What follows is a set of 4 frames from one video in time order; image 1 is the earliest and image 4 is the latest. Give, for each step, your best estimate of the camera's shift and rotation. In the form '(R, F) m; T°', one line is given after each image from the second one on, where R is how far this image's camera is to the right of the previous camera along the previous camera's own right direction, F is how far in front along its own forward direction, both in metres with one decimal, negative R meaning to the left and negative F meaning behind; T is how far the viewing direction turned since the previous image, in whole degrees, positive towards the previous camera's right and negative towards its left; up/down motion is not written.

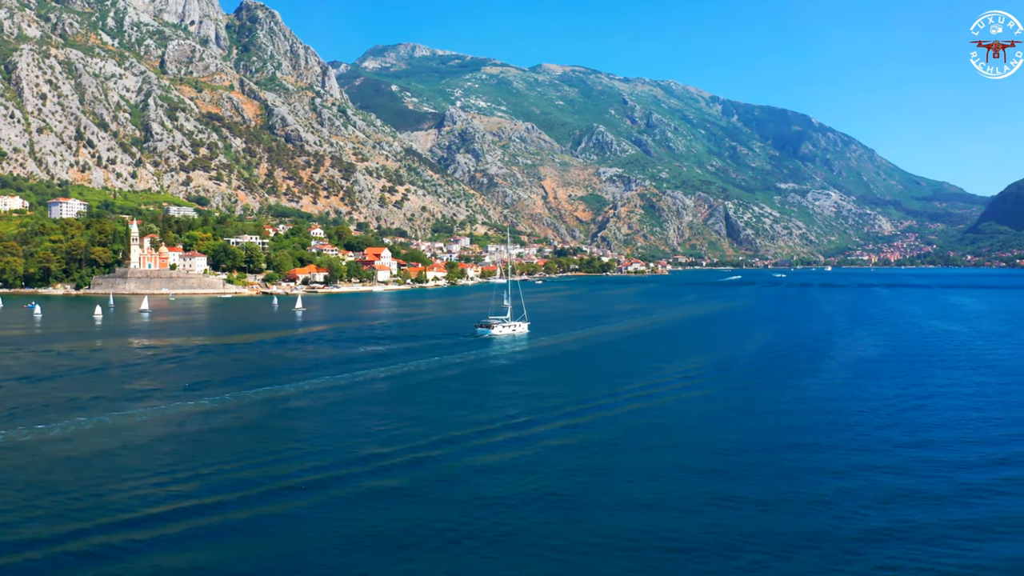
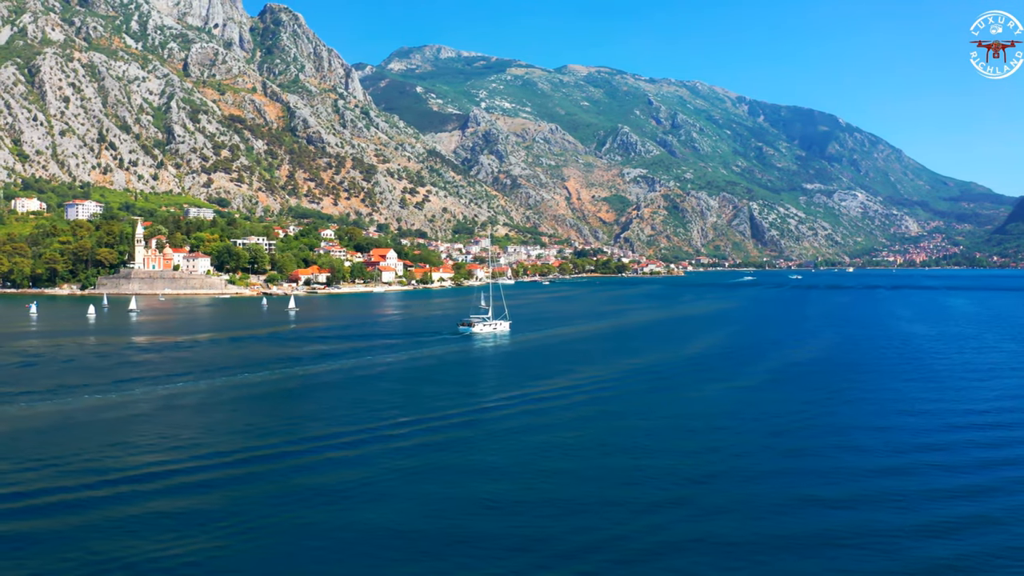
(+4.0, -1.1) m; -1°
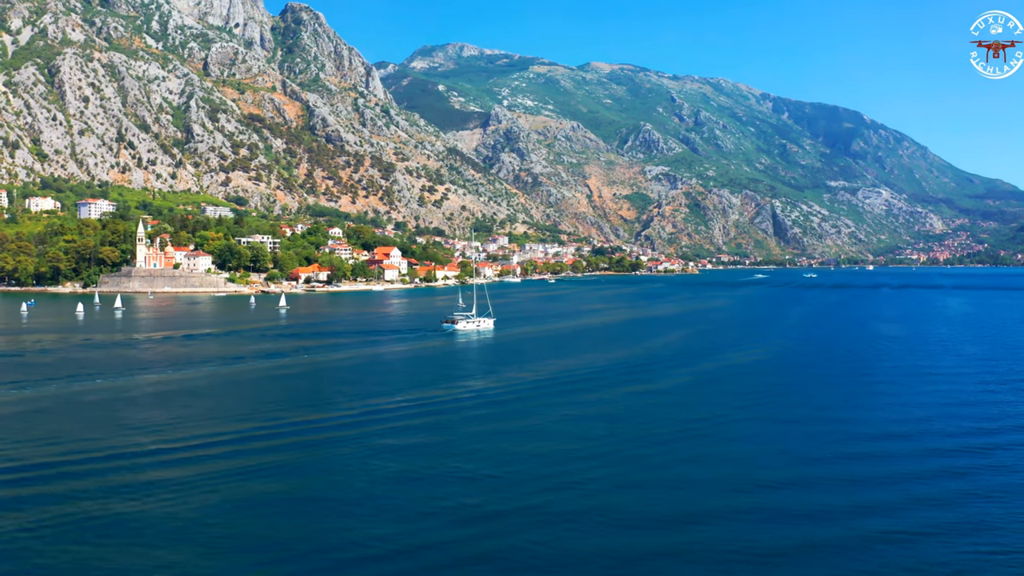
(+3.8, -0.4) m; -1°
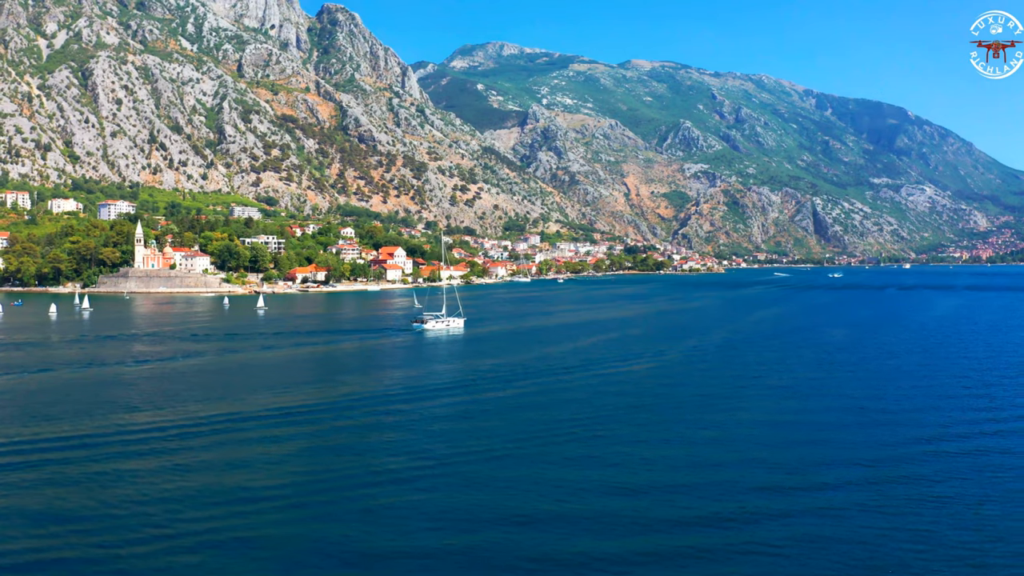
(+7.0, +0.6) m; -2°
